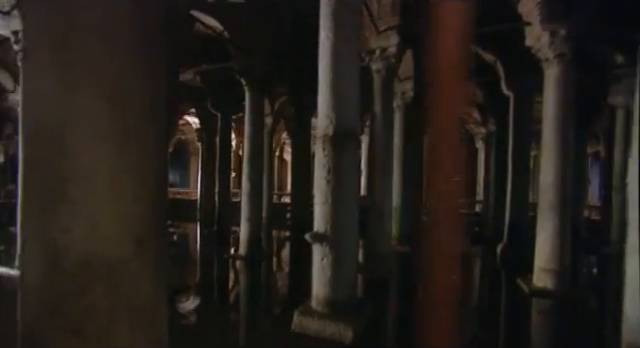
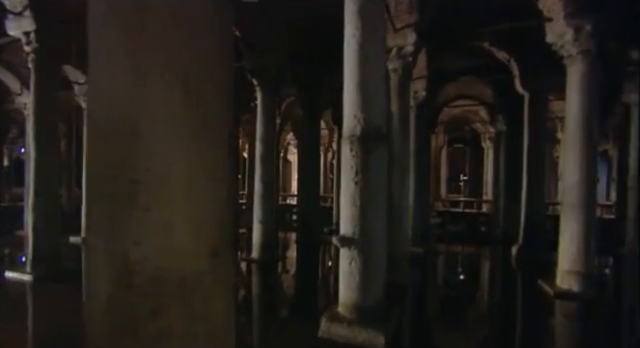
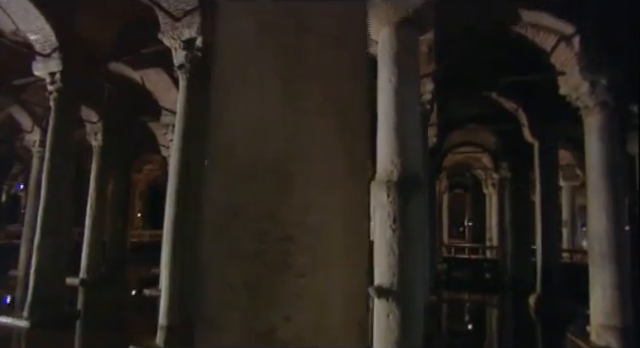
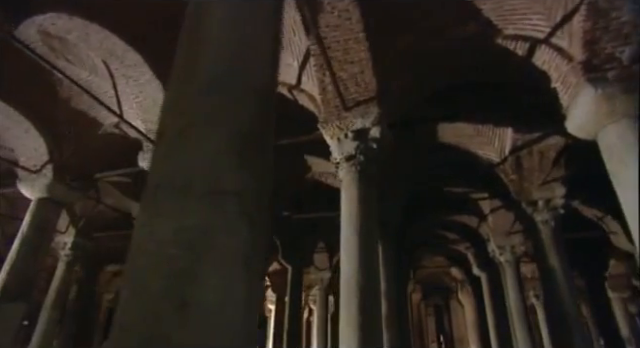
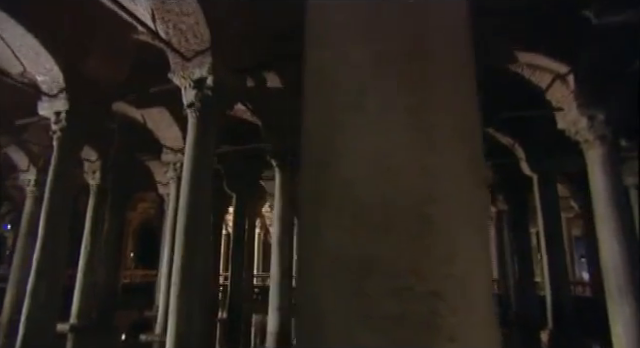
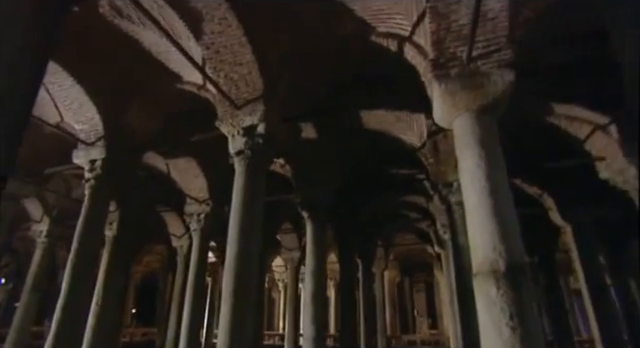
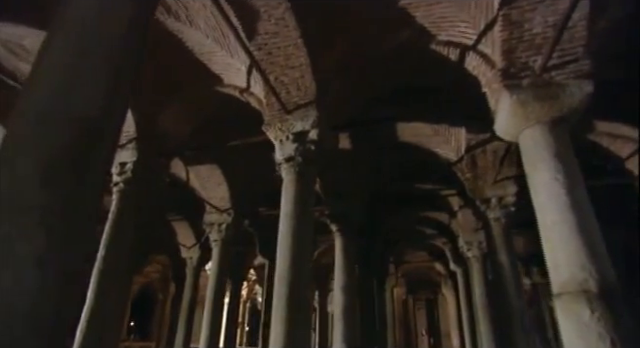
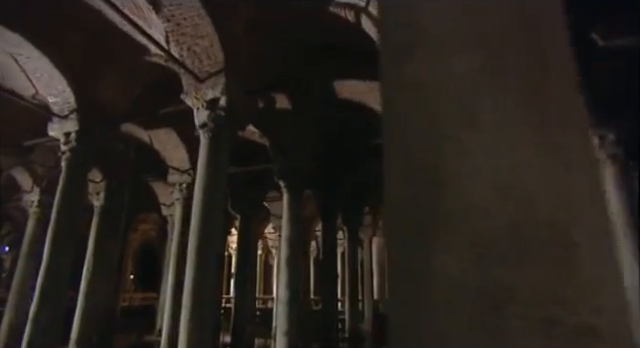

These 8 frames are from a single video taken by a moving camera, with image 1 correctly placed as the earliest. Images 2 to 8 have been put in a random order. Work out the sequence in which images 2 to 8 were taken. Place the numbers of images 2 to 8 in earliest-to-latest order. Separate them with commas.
2, 3, 5, 8, 6, 7, 4
